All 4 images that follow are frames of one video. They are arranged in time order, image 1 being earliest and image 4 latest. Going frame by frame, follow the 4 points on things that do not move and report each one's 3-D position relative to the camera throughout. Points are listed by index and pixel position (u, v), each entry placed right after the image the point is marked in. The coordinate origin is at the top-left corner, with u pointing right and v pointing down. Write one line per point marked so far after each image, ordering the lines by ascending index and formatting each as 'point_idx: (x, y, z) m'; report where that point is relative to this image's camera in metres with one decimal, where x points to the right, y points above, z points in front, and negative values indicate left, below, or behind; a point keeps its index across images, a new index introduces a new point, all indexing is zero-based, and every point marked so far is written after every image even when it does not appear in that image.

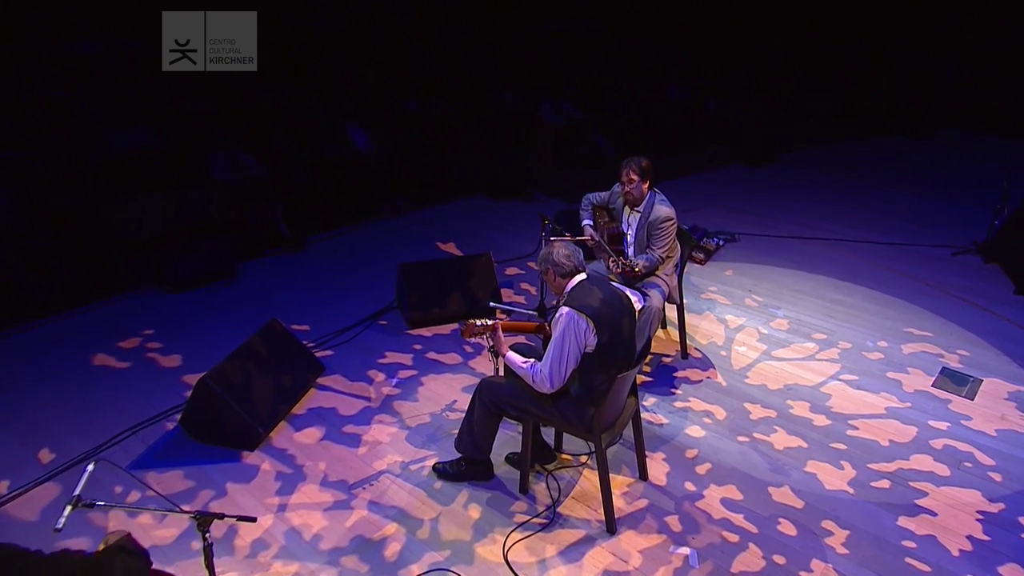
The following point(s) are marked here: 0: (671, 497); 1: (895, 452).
0: (+0.6, -0.8, +4.3) m
1: (+1.6, -0.7, +4.5) m
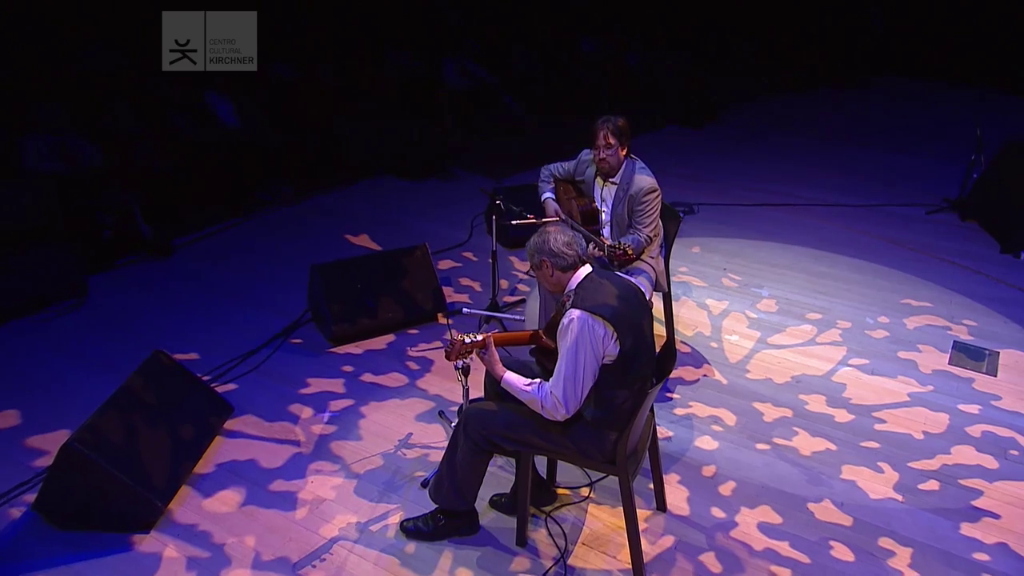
0: (+0.6, -0.8, +3.5) m
1: (+1.5, -0.6, +3.9) m
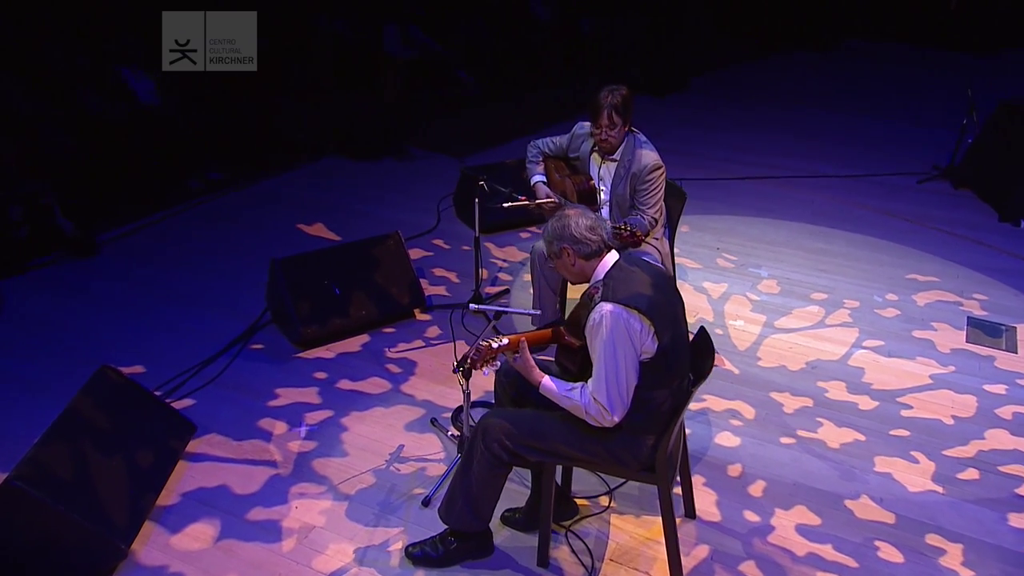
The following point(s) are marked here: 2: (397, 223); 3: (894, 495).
0: (+0.7, -0.7, +3.2) m
1: (+1.5, -0.5, +3.6) m
2: (-0.5, +0.3, +5.0) m
3: (+1.2, -0.6, +3.4) m
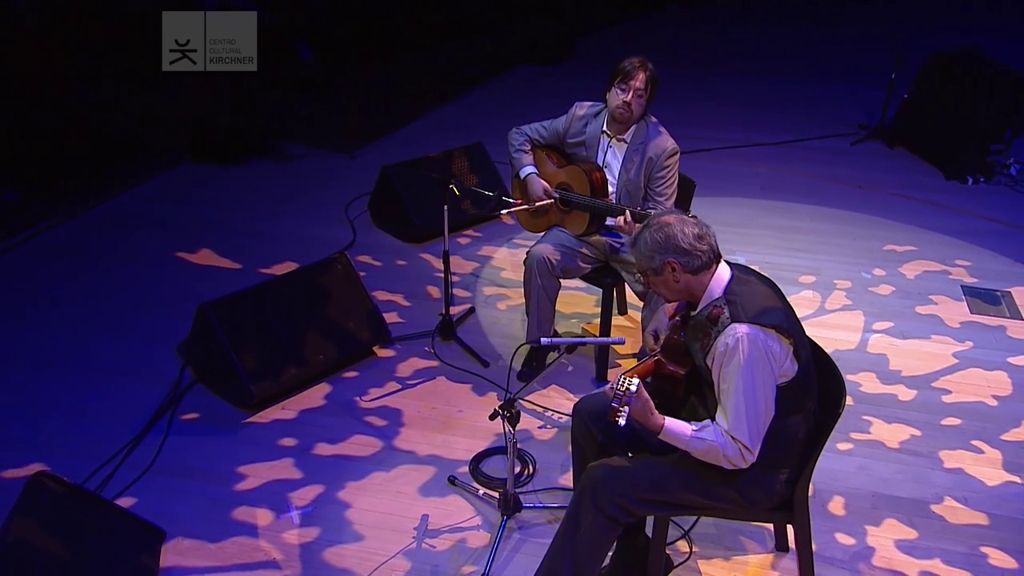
0: (+0.9, -0.7, +2.8) m
1: (+1.6, -0.4, +3.4) m
2: (-0.8, +0.2, +4.3) m
3: (+1.3, -0.6, +3.1) m
